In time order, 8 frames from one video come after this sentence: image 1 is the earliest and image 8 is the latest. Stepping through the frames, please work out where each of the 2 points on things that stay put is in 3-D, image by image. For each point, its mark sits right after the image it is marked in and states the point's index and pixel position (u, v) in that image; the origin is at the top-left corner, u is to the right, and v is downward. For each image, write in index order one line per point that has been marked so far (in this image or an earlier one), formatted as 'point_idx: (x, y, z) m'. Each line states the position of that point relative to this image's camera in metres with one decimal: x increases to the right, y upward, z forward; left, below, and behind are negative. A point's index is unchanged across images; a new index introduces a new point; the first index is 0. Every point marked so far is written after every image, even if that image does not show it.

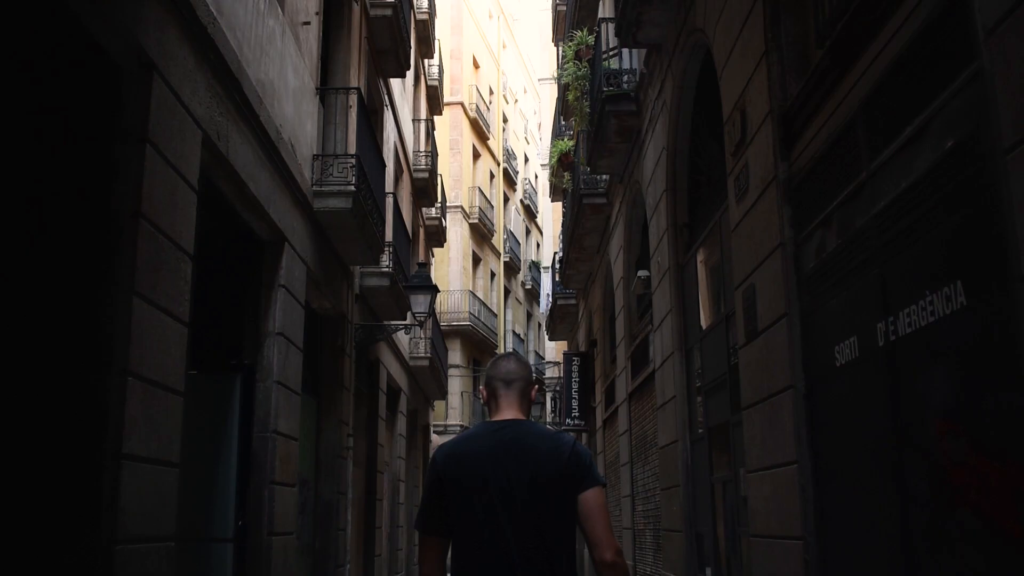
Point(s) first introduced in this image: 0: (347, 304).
0: (-2.3, -0.2, +12.8) m
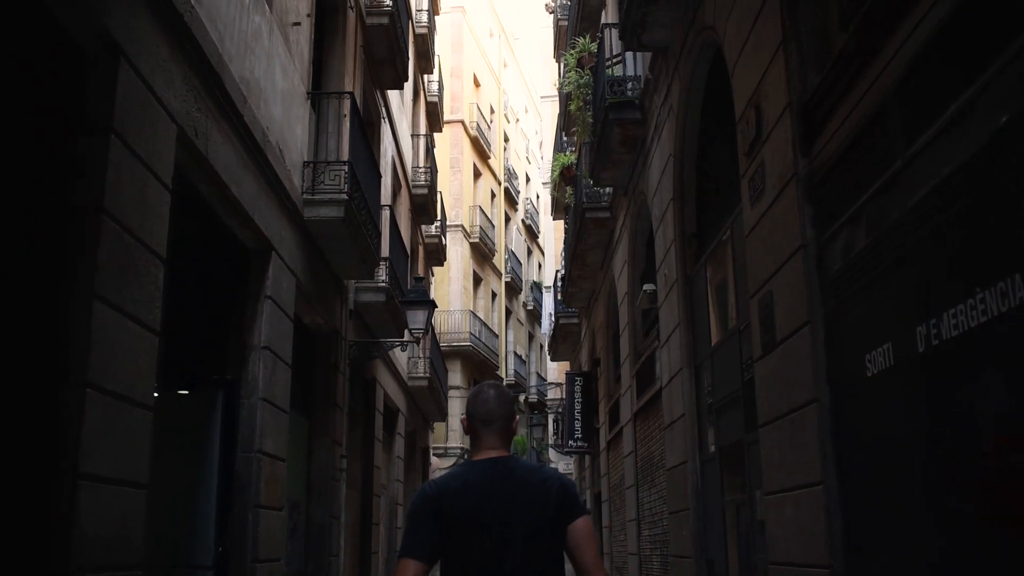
0: (-2.3, -0.4, +12.3) m
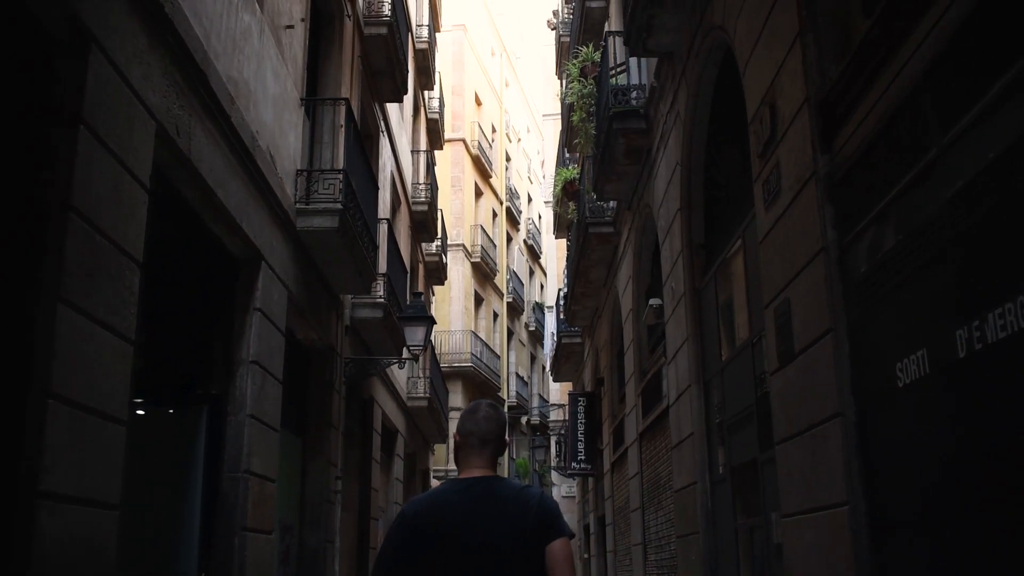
0: (-2.3, -0.6, +11.9) m
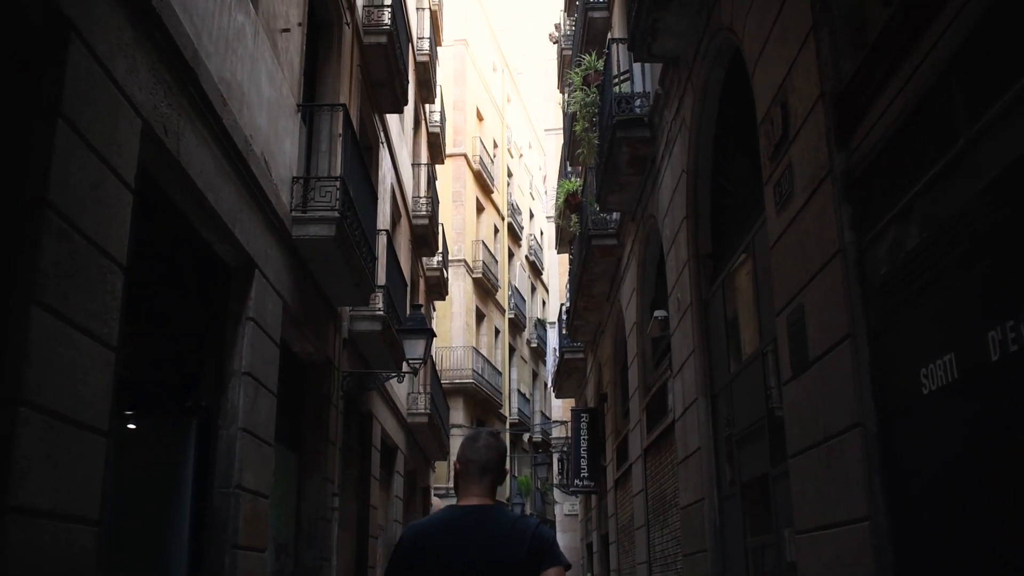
0: (-2.2, -0.8, +11.6) m
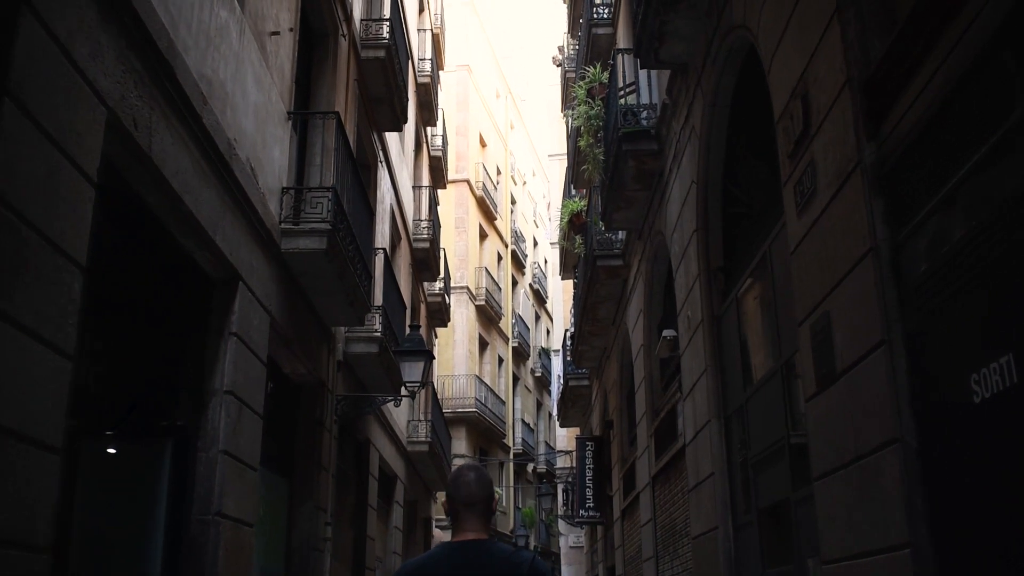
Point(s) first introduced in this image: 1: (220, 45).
0: (-2.2, -1.0, +11.1) m
1: (-2.2, +1.8, +7.0) m
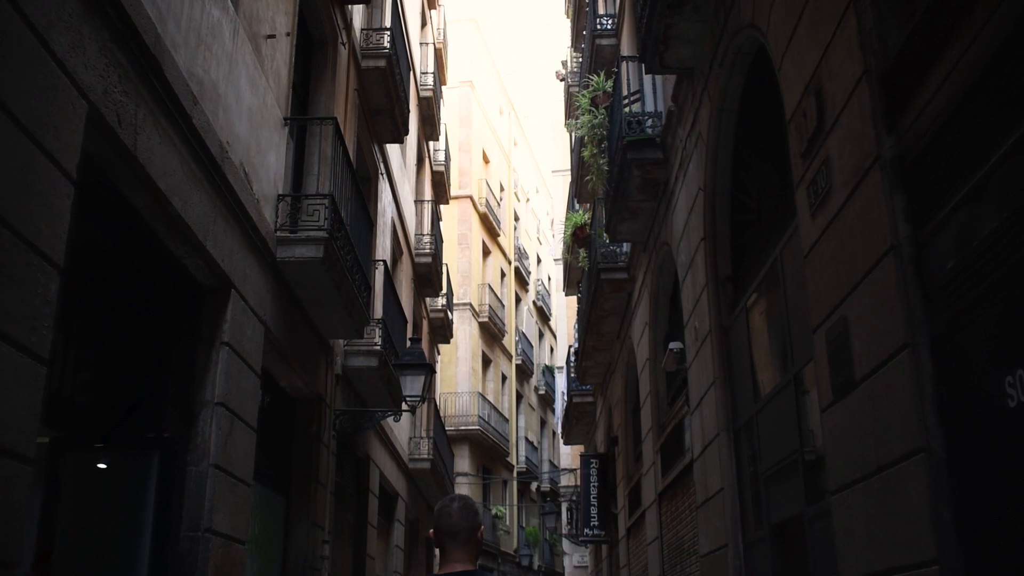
0: (-2.2, -1.1, +10.8) m
1: (-2.2, +1.8, +6.8) m
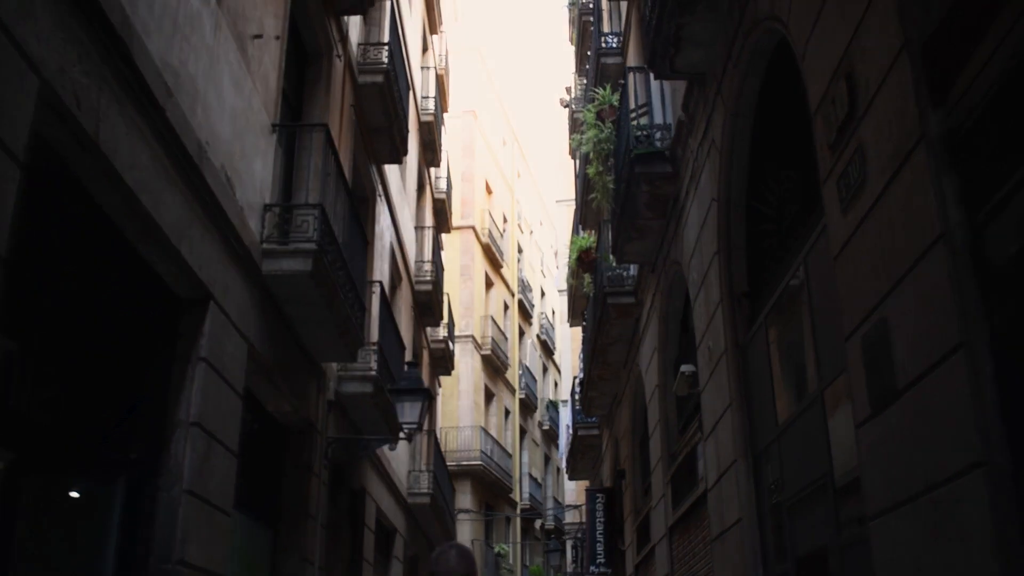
0: (-2.2, -1.4, +10.3) m
1: (-2.2, +1.7, +6.3) m
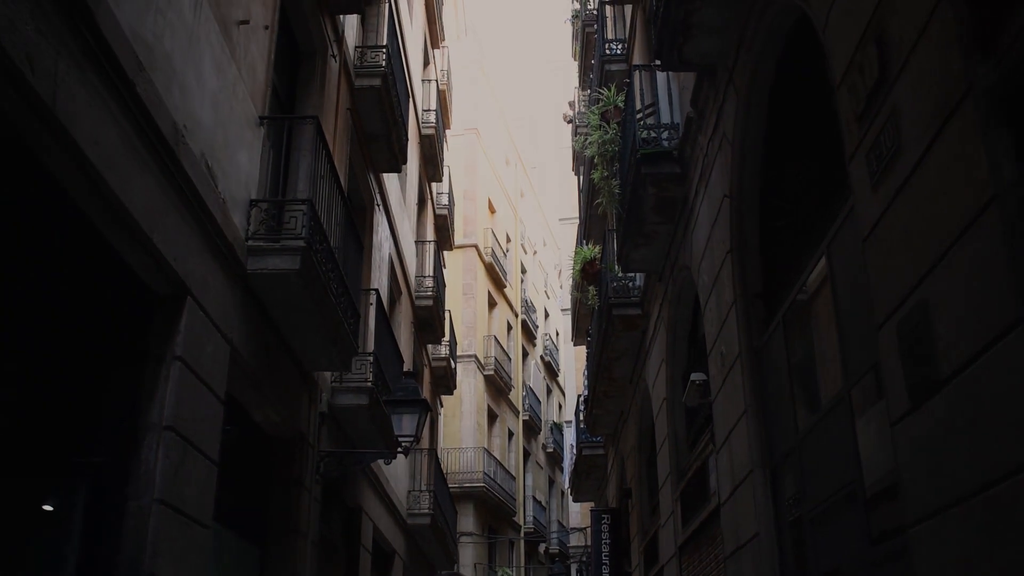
0: (-2.2, -1.4, +9.8) m
1: (-2.2, +1.8, +5.9) m
